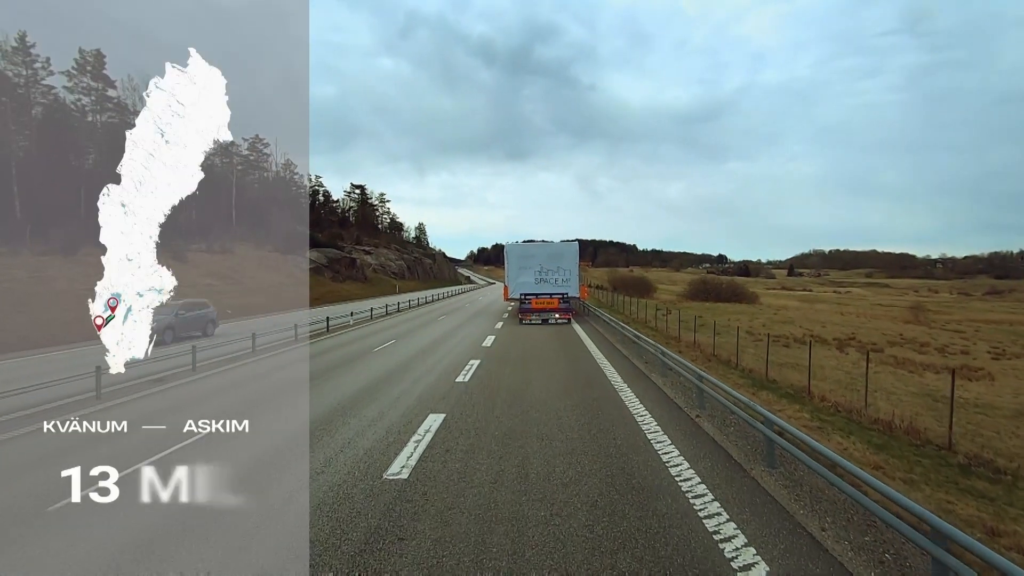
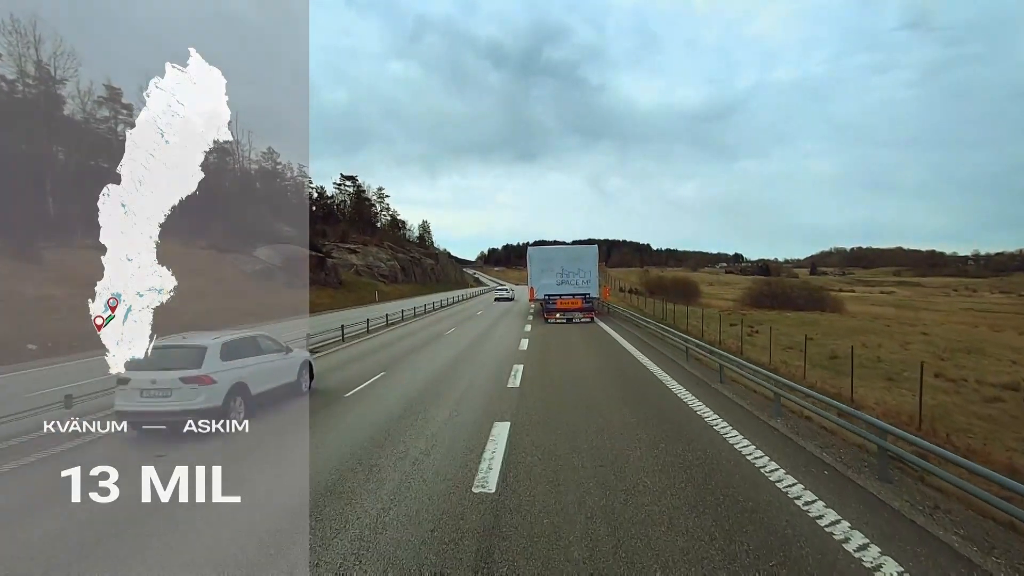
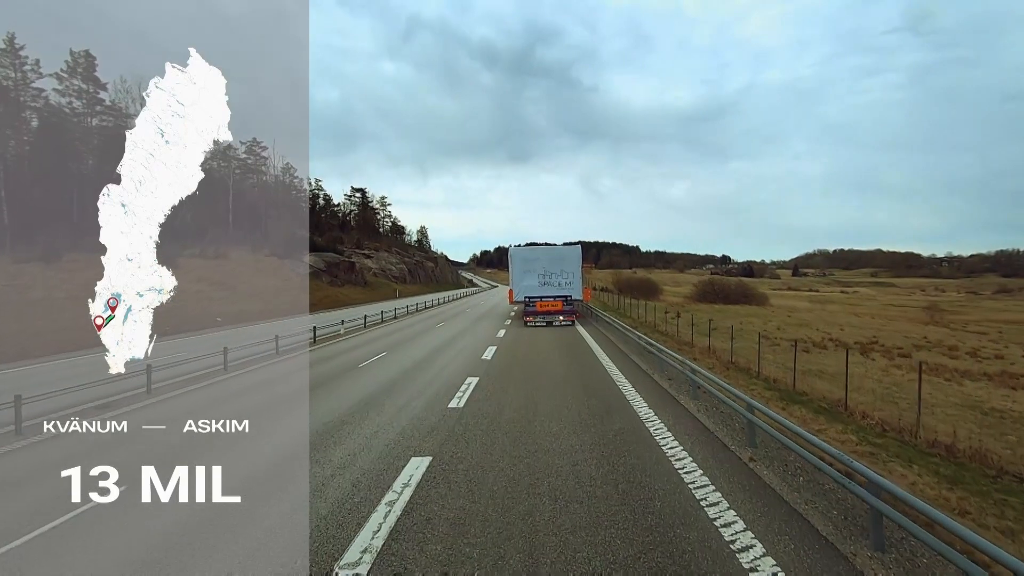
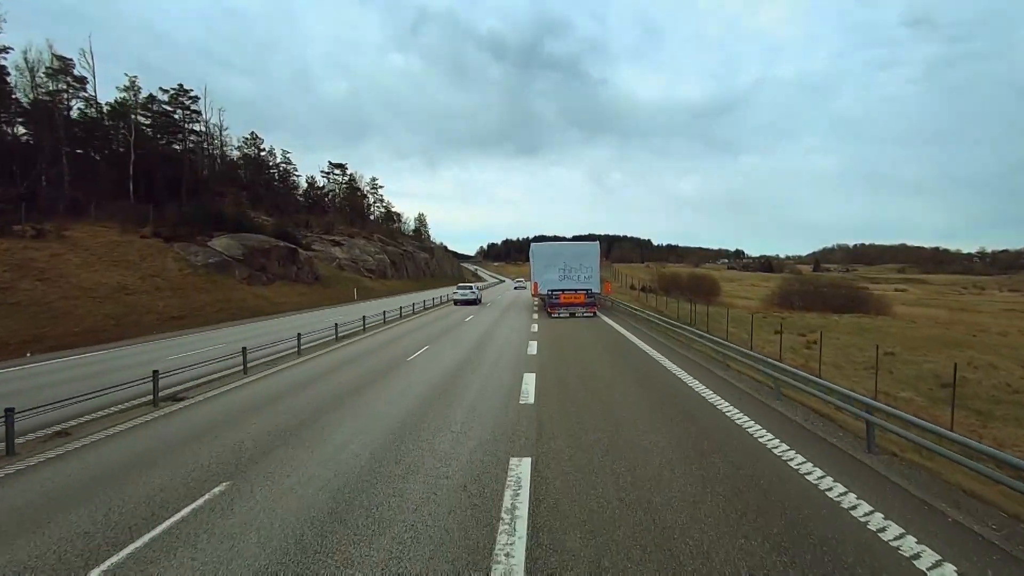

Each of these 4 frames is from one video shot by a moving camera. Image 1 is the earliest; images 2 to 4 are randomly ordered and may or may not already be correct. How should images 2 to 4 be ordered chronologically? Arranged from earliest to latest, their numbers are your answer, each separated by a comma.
3, 2, 4
